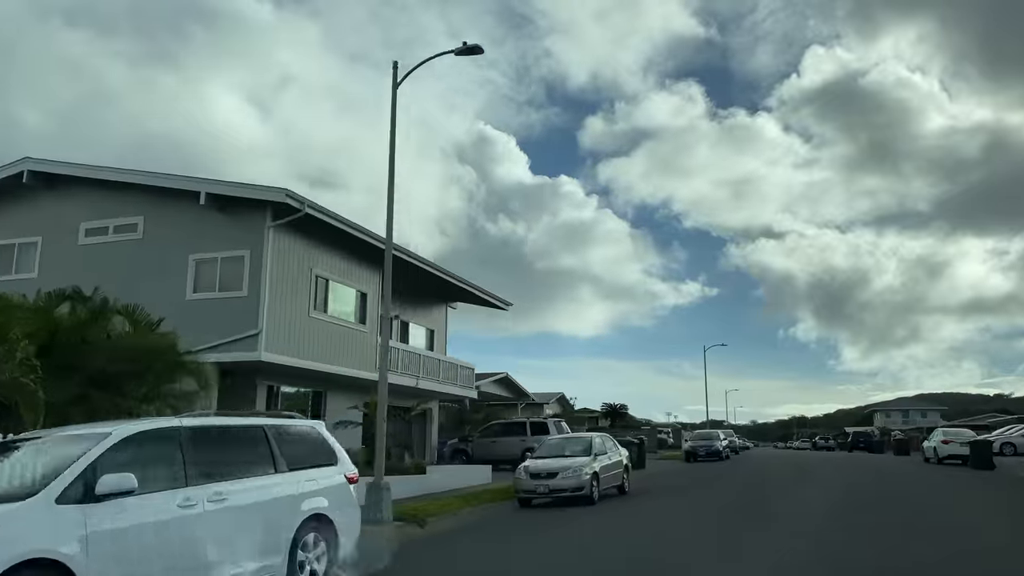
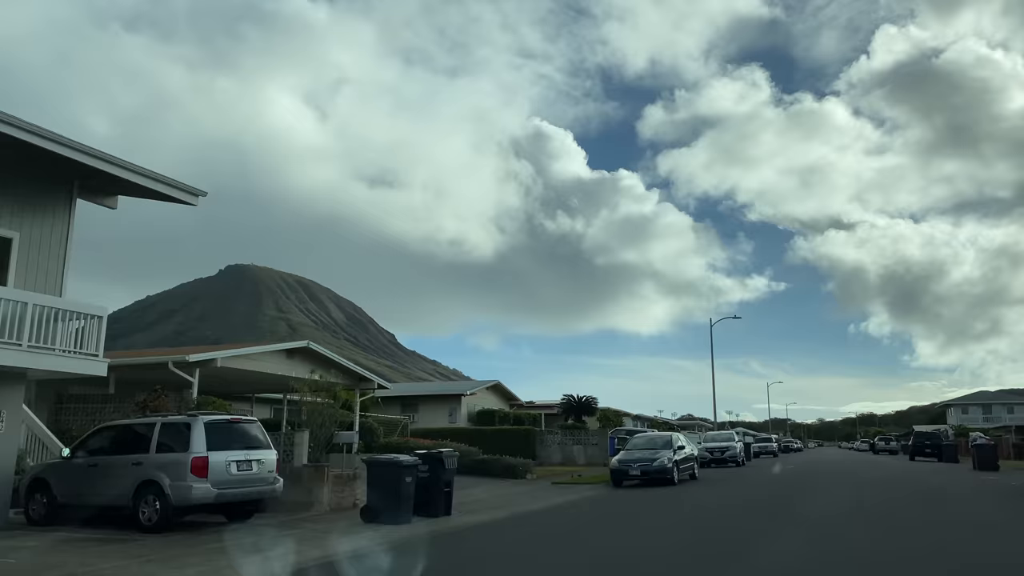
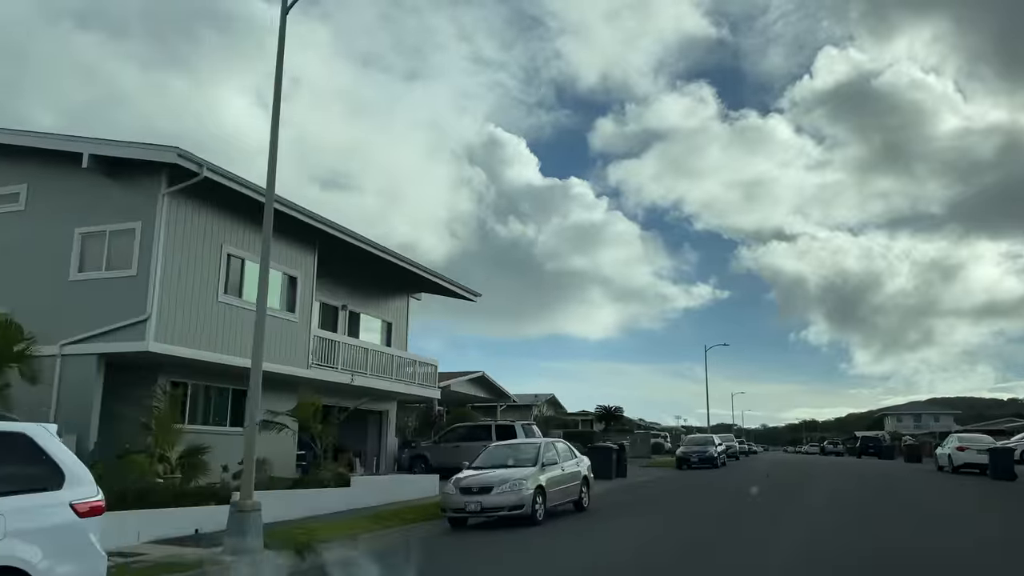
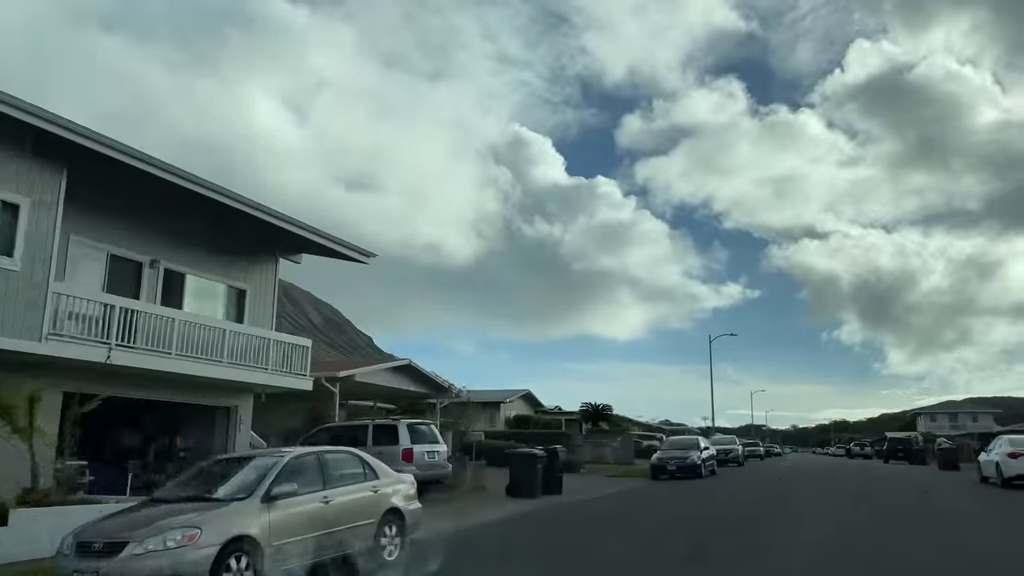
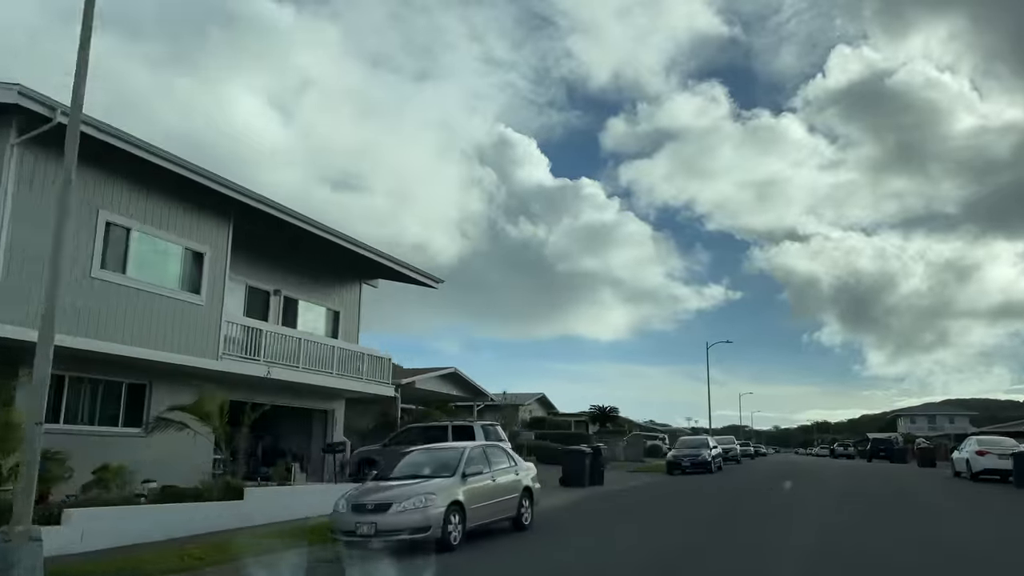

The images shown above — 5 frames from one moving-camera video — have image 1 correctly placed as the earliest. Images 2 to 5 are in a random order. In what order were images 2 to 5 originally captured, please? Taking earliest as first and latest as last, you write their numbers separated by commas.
3, 5, 4, 2
